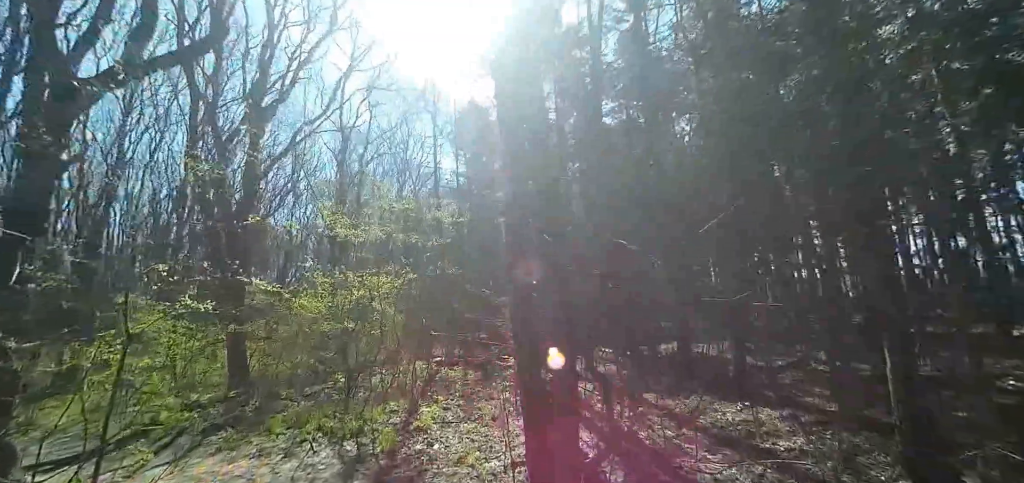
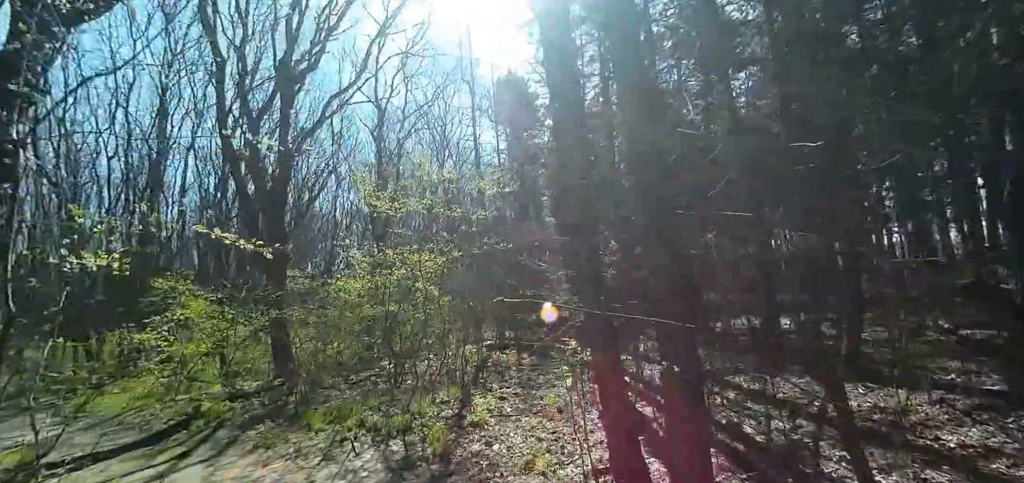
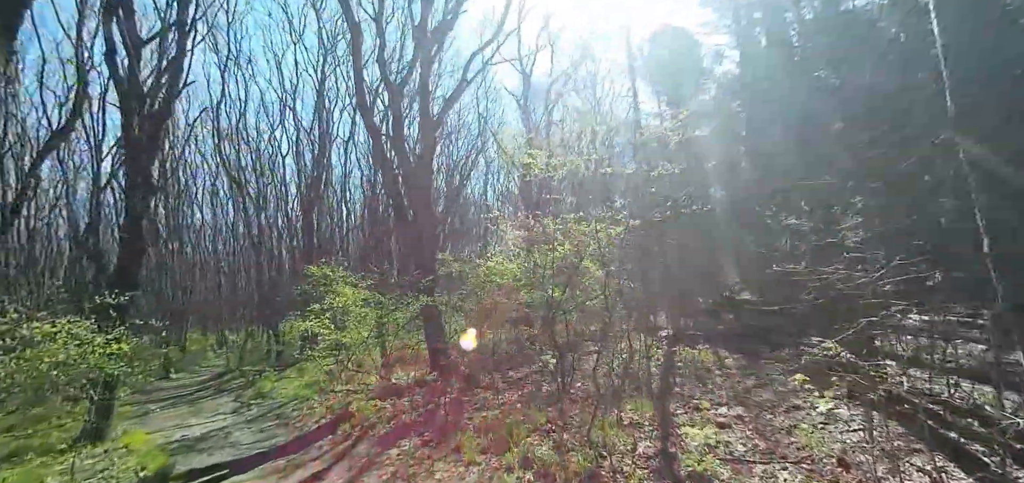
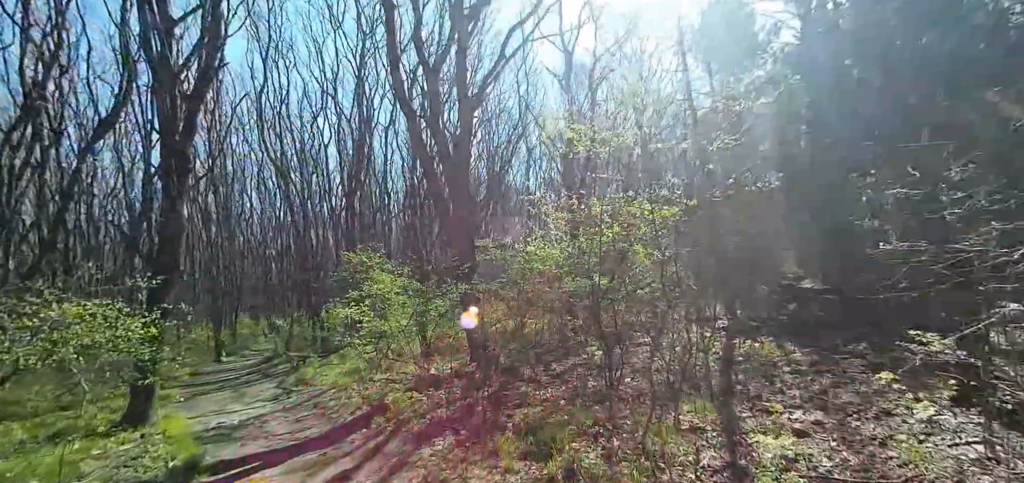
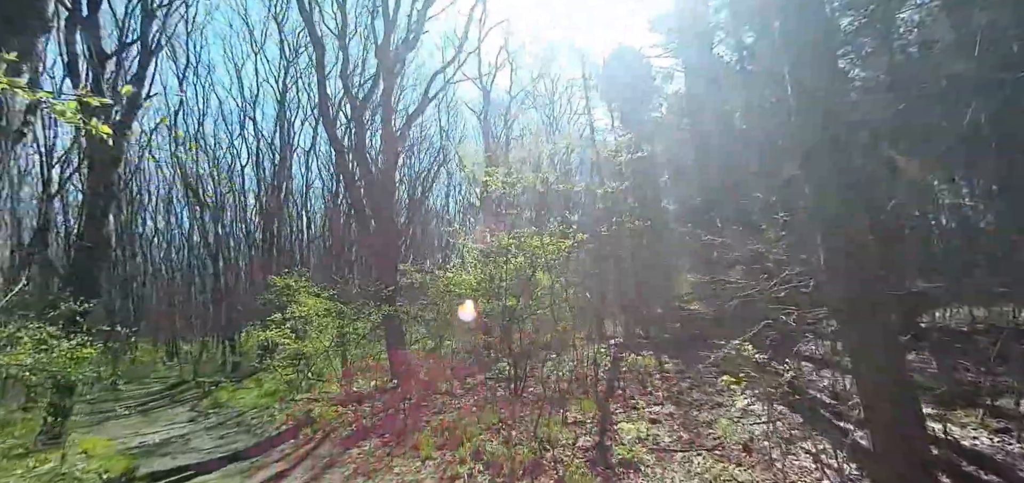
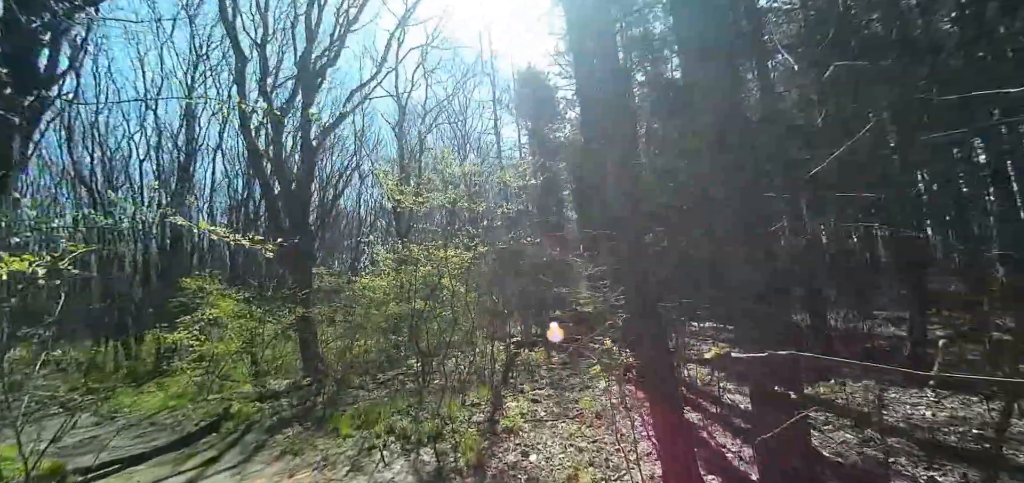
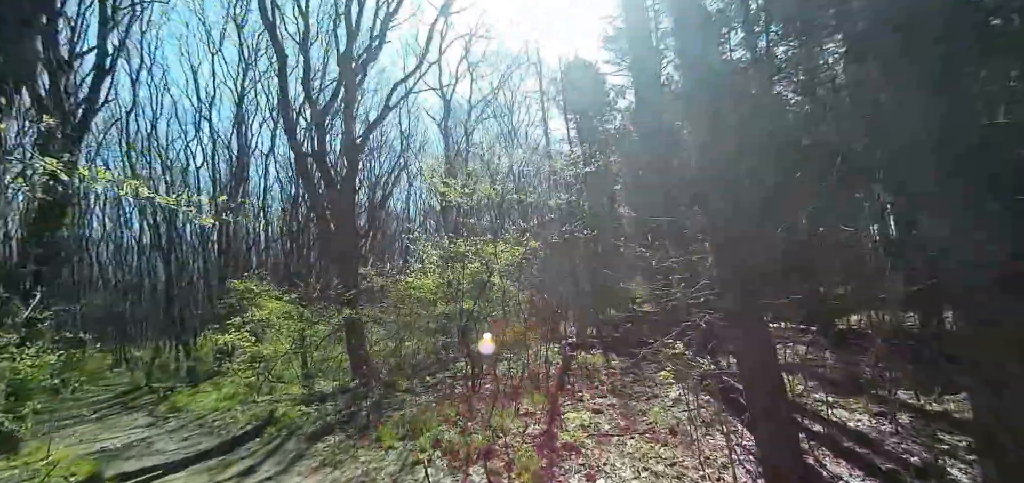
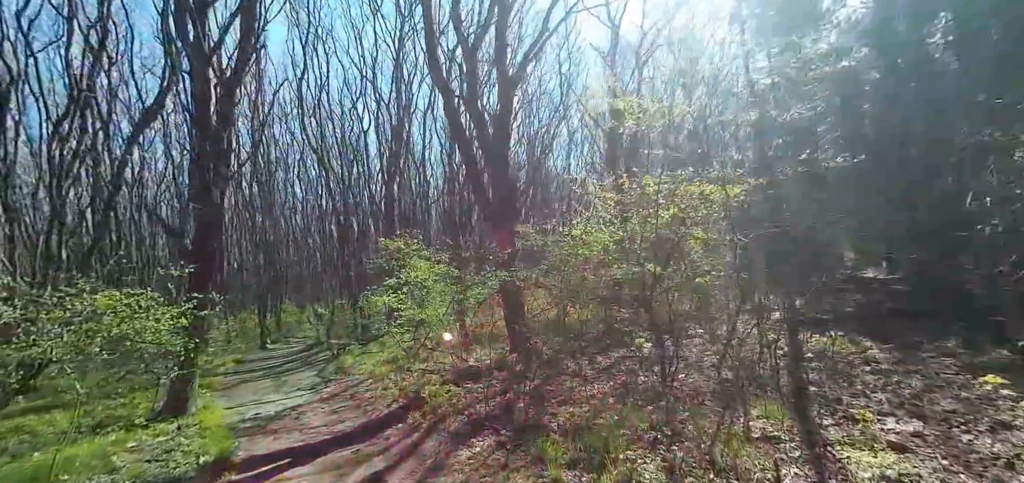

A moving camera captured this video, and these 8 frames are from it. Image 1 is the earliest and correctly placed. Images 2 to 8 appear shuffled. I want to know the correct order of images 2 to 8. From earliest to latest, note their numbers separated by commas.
2, 6, 7, 5, 3, 4, 8
